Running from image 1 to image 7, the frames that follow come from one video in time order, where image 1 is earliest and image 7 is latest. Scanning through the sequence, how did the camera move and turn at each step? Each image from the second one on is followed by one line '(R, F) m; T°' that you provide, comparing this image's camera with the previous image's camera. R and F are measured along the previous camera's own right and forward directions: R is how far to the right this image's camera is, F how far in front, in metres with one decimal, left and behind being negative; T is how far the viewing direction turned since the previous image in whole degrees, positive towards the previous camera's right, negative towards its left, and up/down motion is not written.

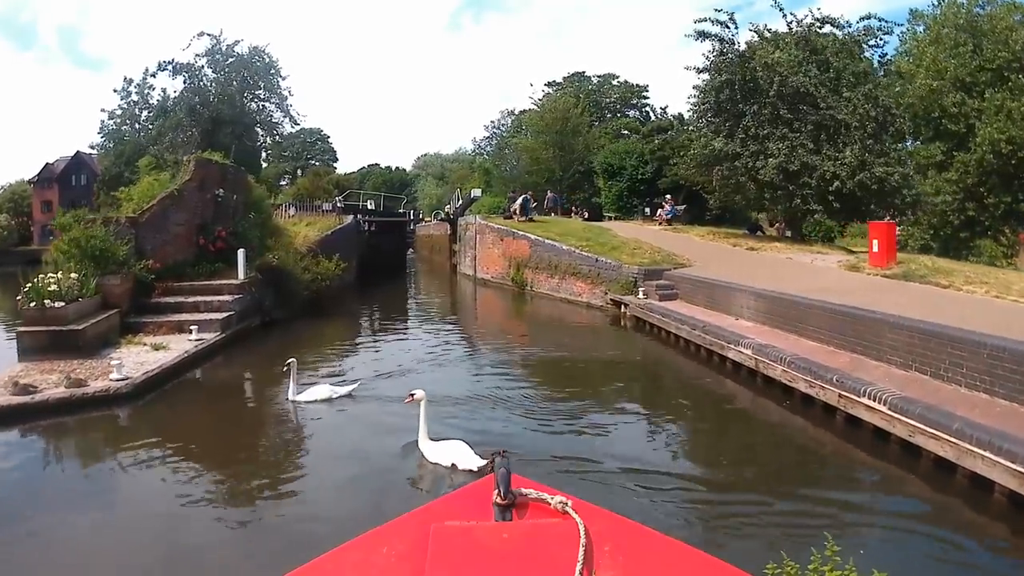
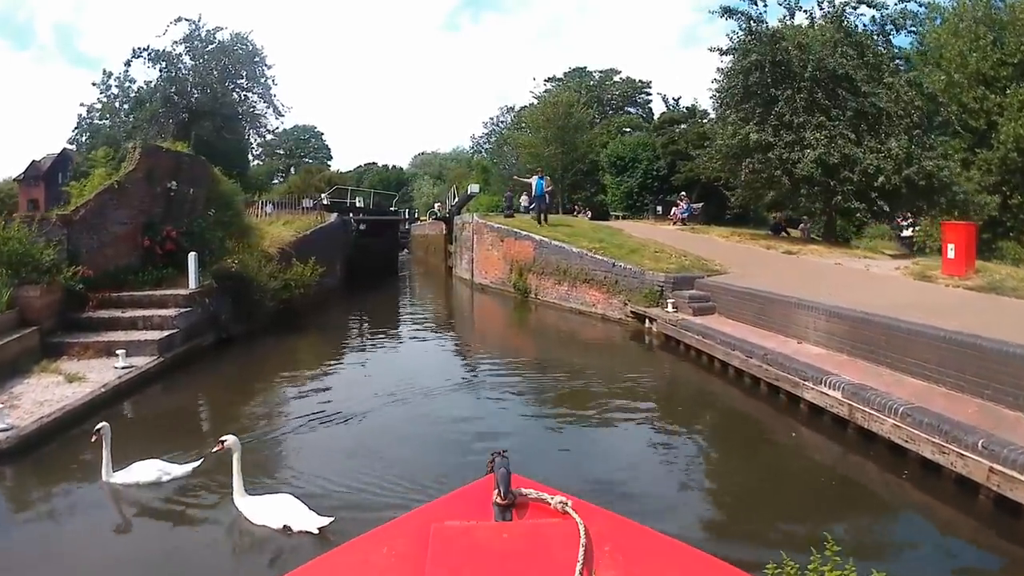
(-0.1, +2.6) m; 0°
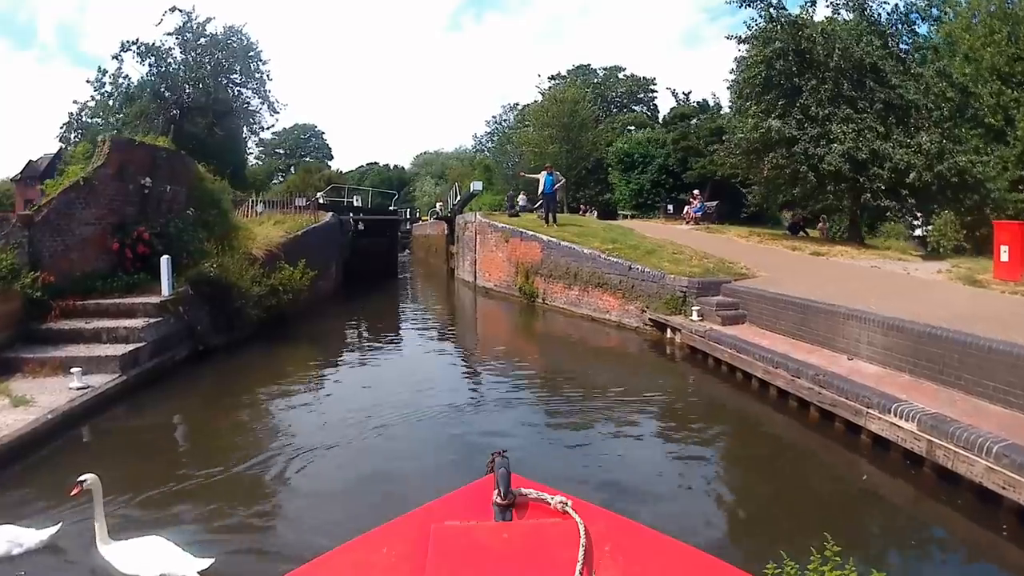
(-0.1, +1.3) m; 0°
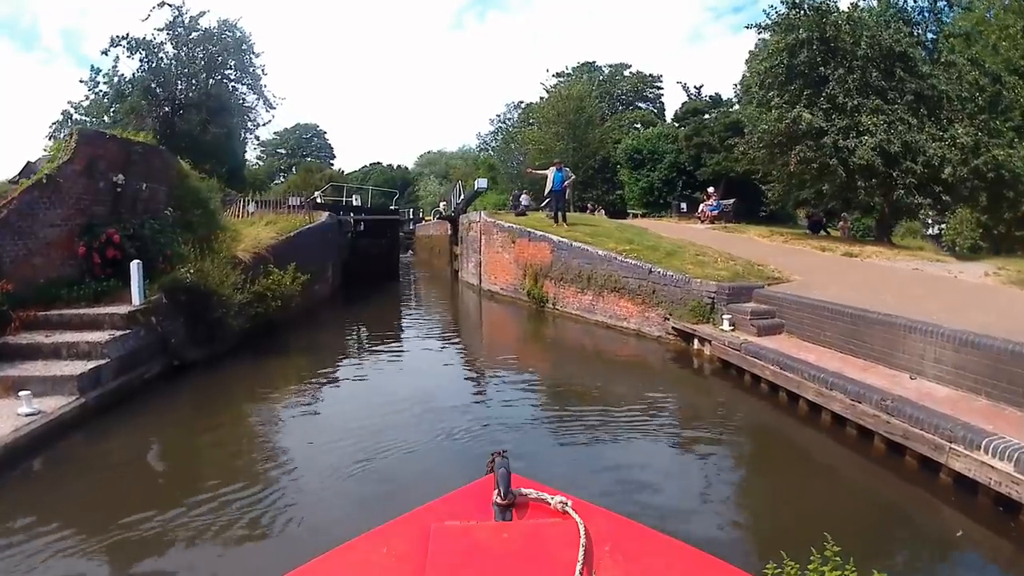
(-0.1, +1.2) m; 0°
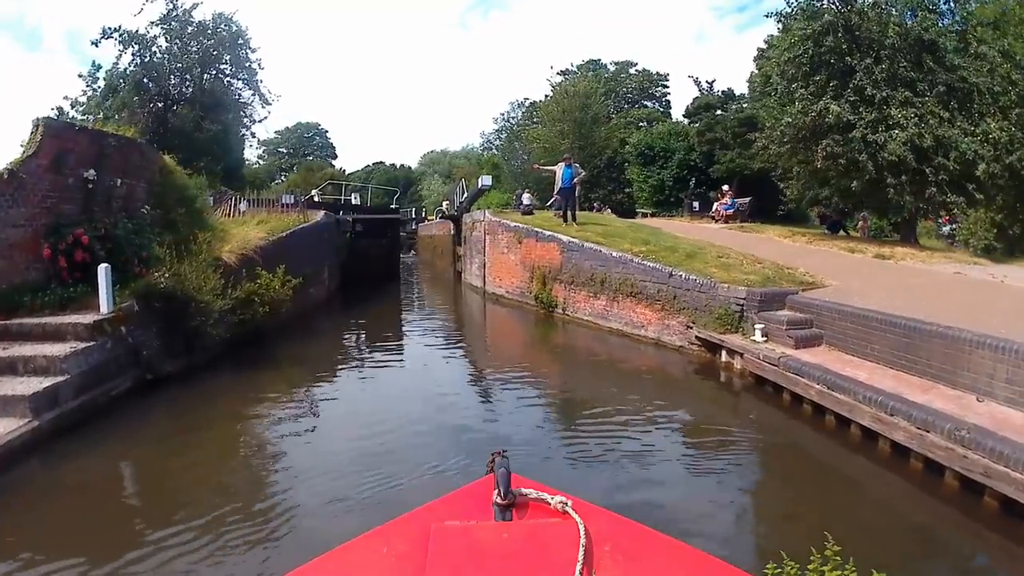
(-0.1, +1.1) m; 0°
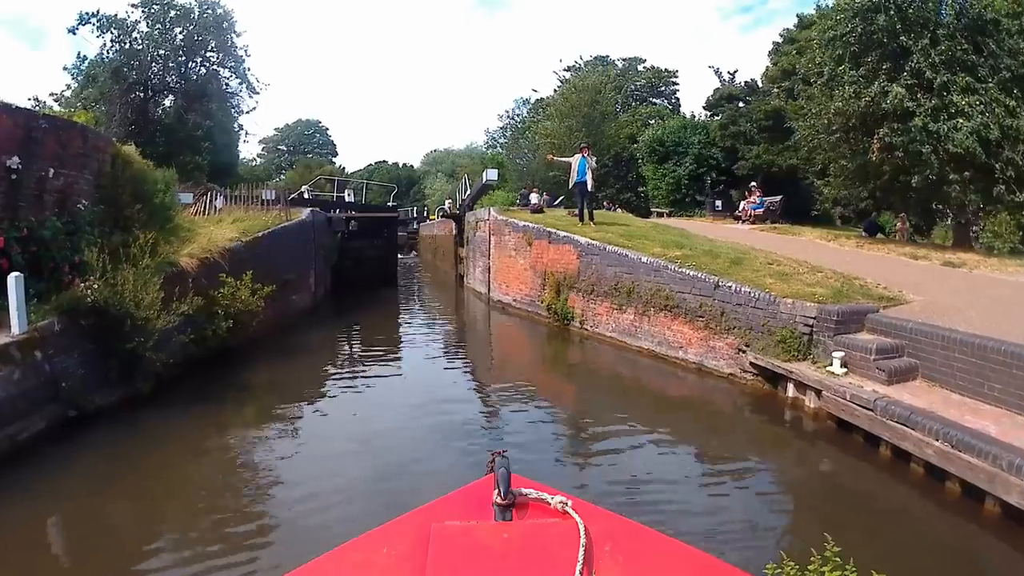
(-0.1, +2.0) m; 0°
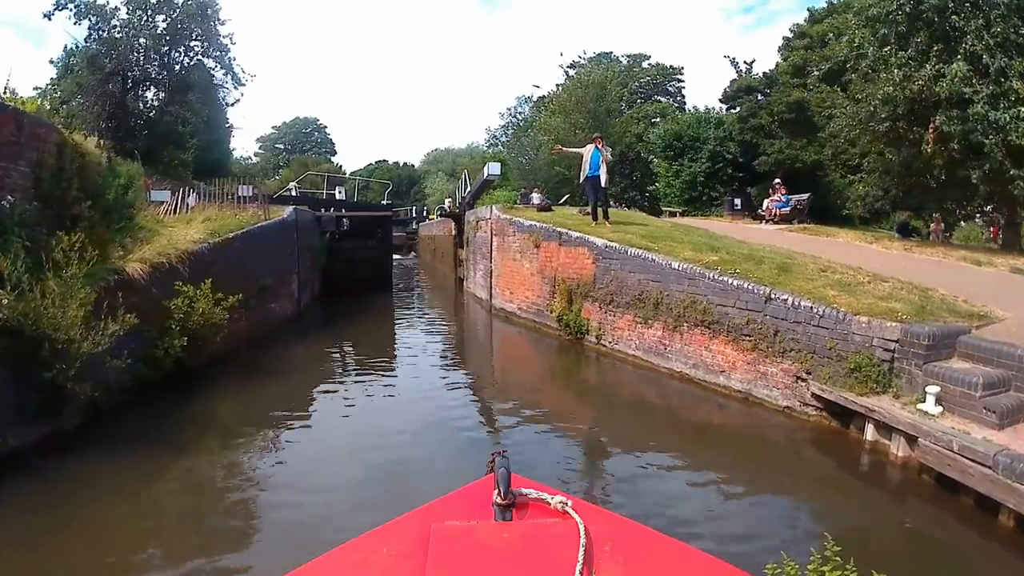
(-0.1, +1.6) m; 0°
